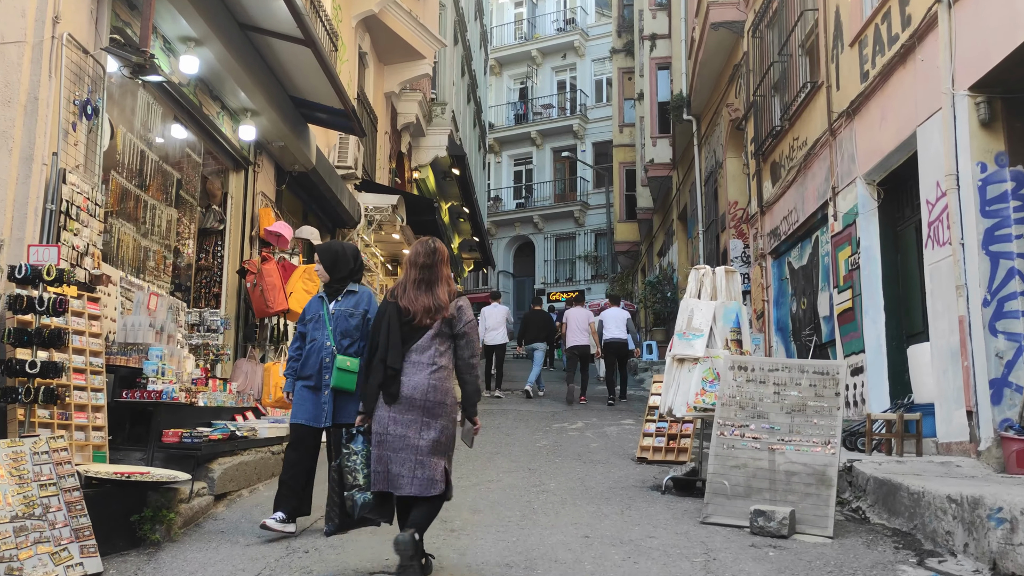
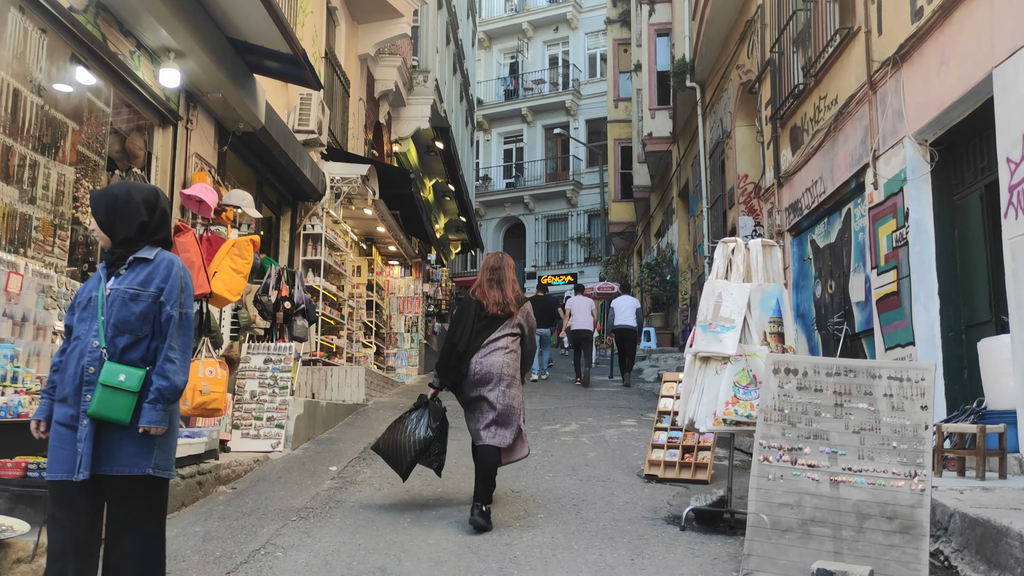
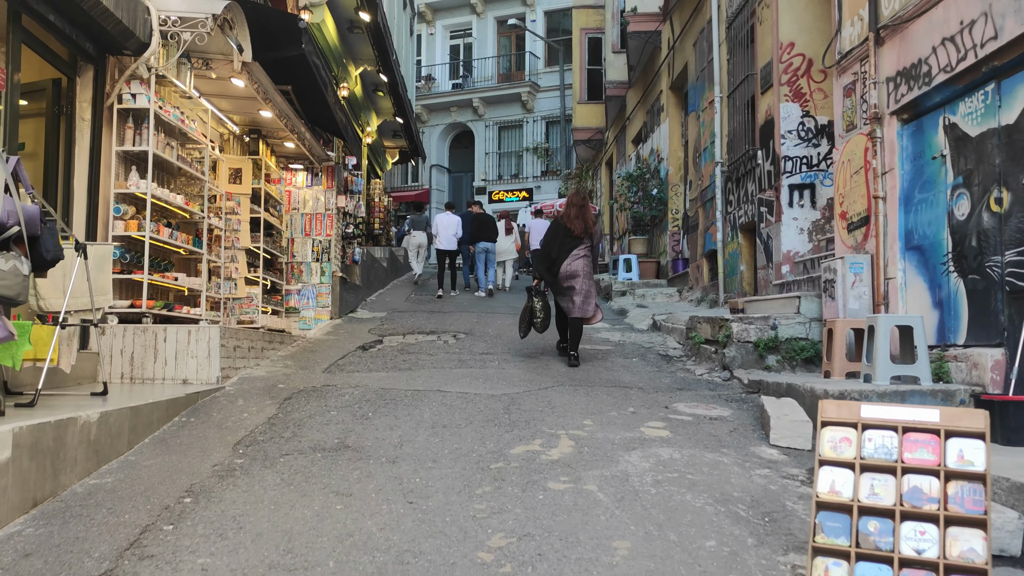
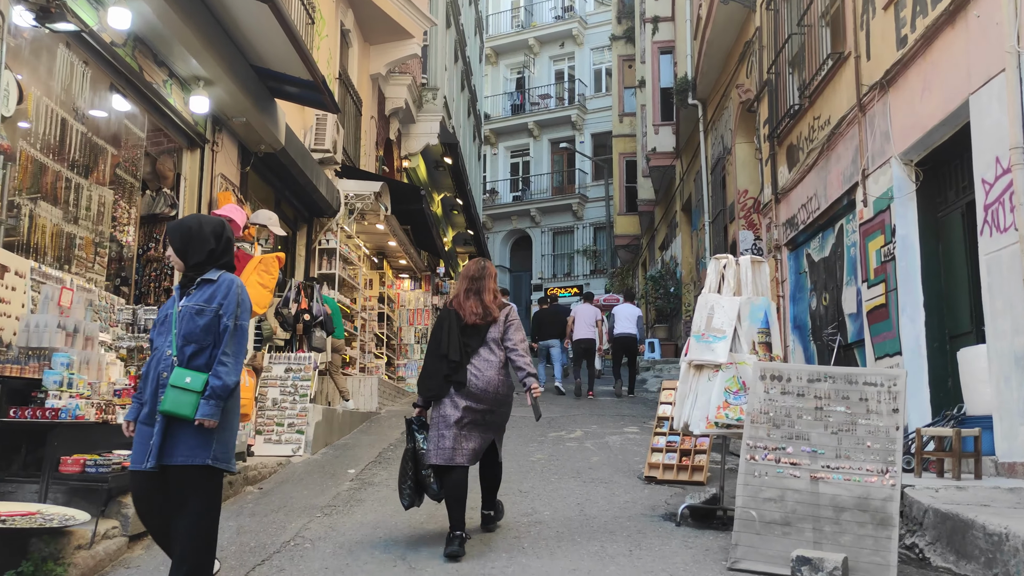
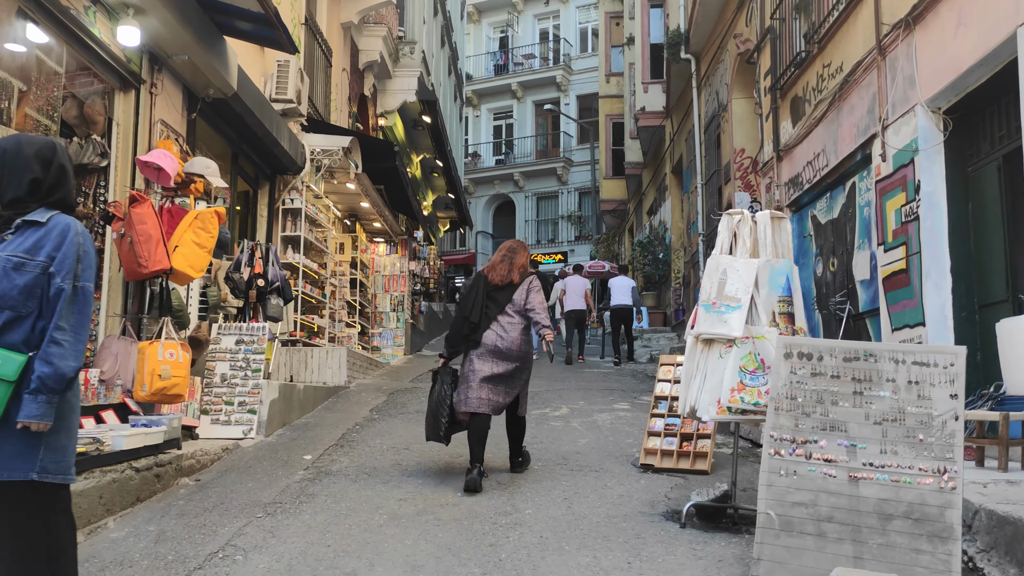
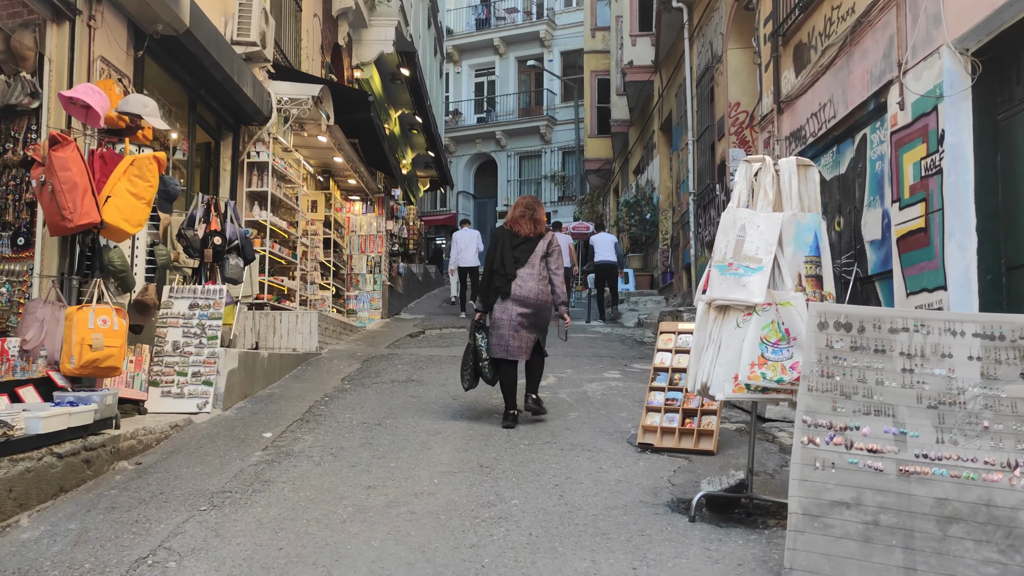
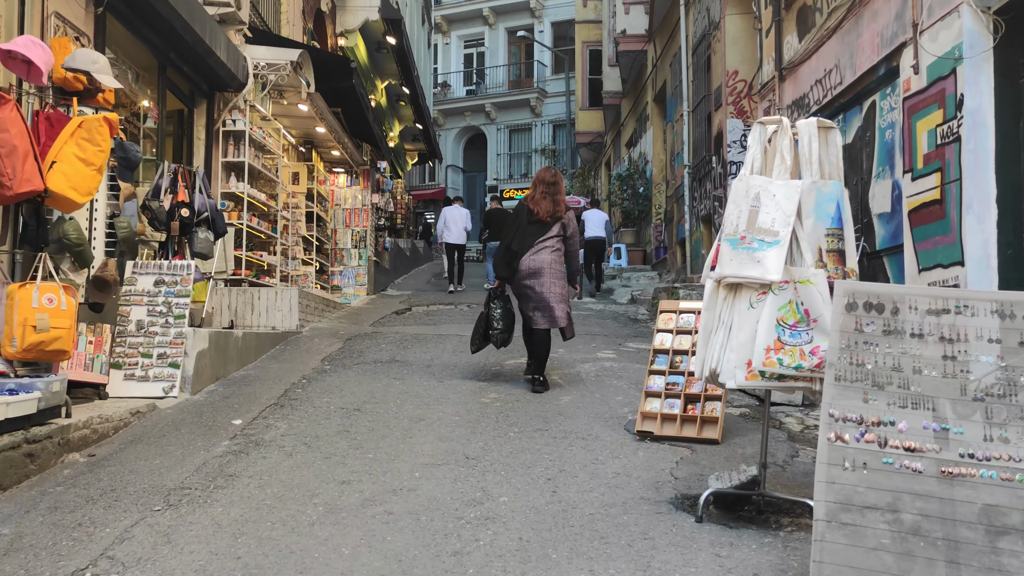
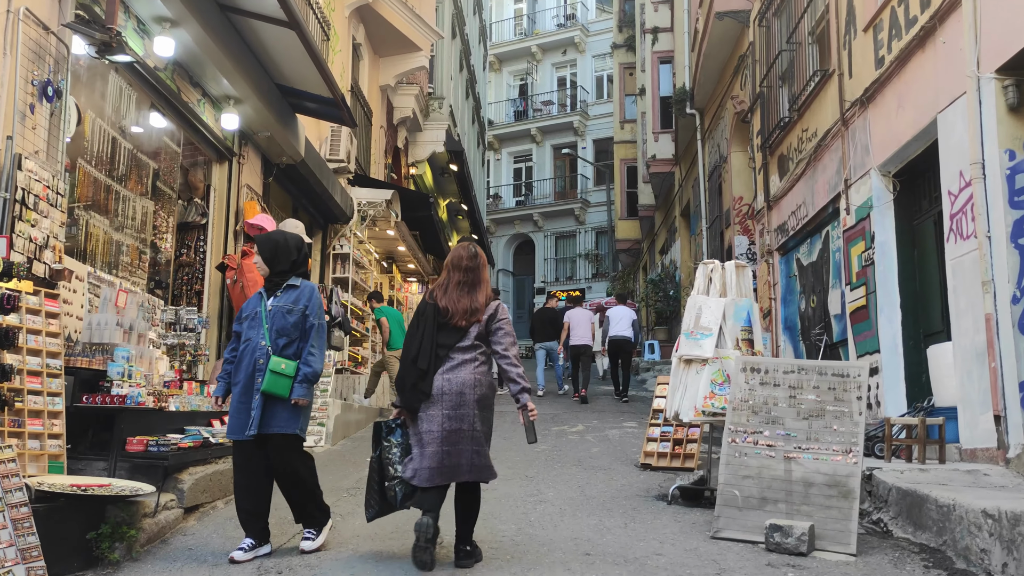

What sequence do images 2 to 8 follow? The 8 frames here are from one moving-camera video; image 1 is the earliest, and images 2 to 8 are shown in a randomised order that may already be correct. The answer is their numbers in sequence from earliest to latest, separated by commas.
8, 4, 2, 5, 6, 7, 3
